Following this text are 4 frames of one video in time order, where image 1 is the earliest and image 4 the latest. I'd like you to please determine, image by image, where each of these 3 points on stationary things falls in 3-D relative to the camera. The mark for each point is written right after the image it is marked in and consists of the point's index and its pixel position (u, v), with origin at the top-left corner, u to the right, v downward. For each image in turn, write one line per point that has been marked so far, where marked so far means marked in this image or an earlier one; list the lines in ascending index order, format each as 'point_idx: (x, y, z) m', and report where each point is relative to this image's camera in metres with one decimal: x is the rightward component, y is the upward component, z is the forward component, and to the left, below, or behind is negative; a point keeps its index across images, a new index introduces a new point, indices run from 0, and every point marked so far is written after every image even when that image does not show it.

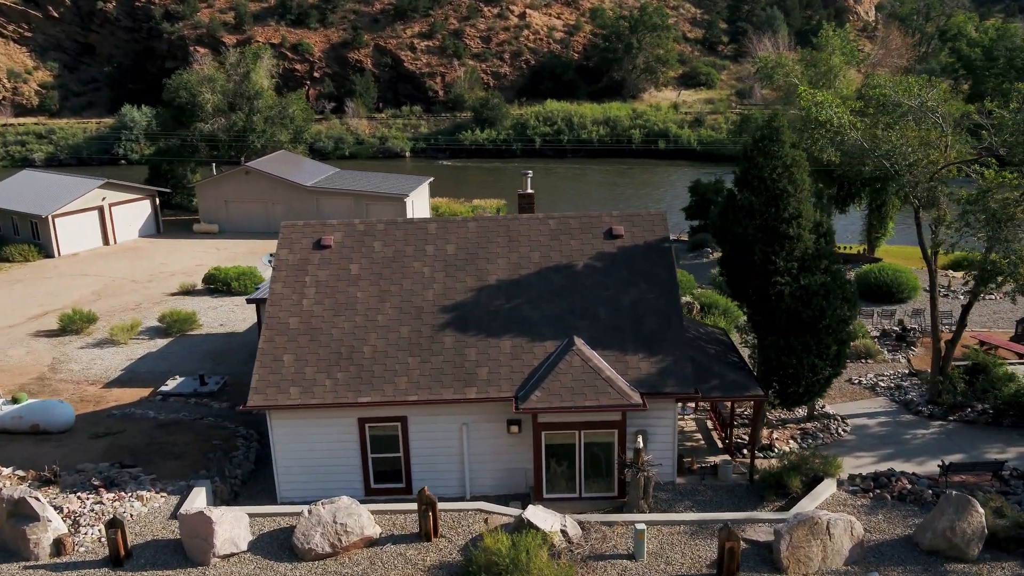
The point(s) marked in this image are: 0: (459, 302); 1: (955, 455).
0: (-0.9, -0.2, +14.5) m
1: (+7.5, -2.8, +15.0) m
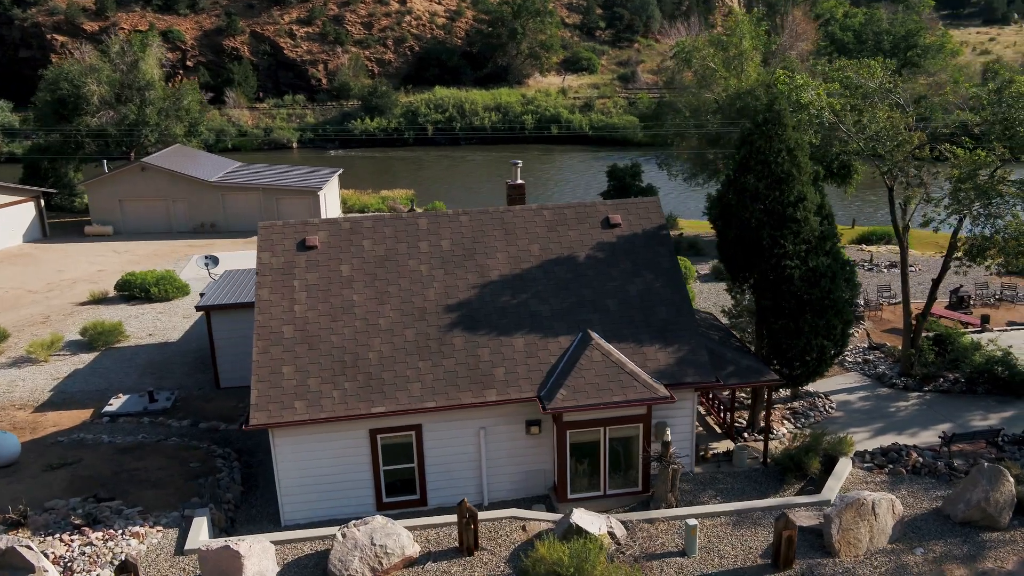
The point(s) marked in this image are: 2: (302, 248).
0: (-0.7, -0.2, +13.9) m
1: (+7.5, -2.4, +15.5) m
2: (-3.4, +0.6, +14.2) m
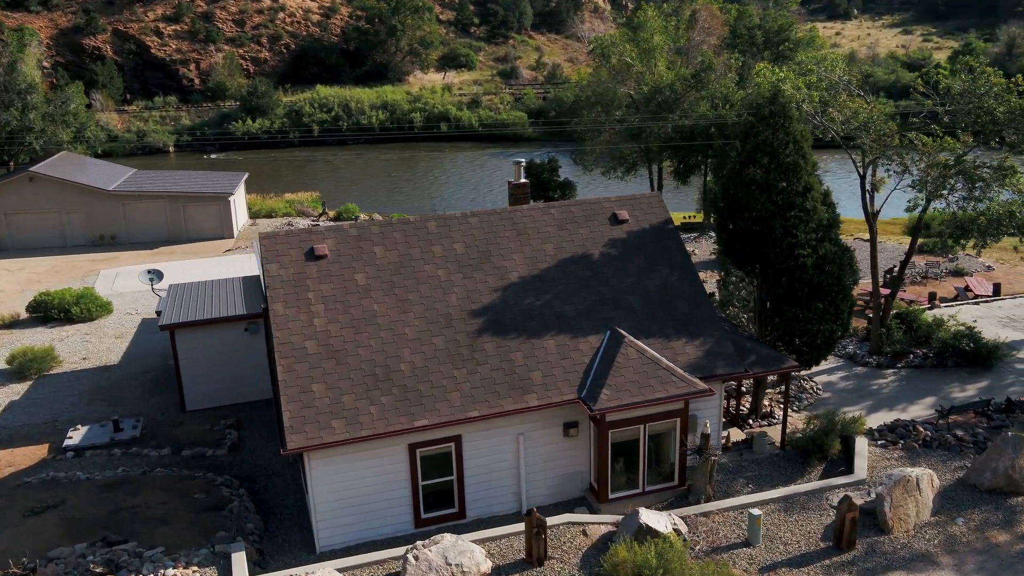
0: (-0.4, -0.2, +13.5) m
1: (+7.7, -2.0, +16.4) m
2: (-3.0, +0.5, +13.4) m
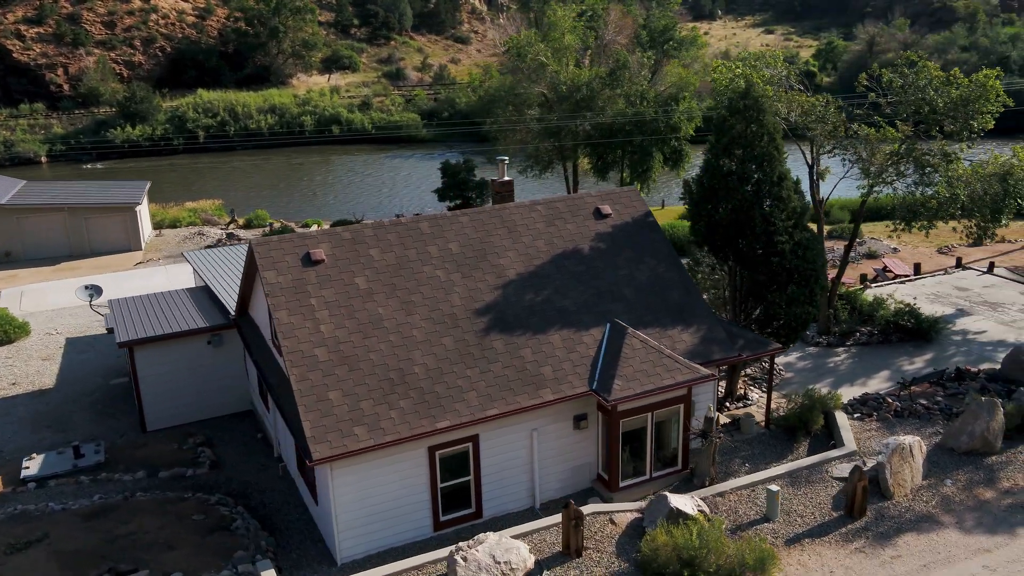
0: (-0.3, -0.2, +13.5) m
1: (+7.3, -1.7, +17.5) m
2: (-3.0, +0.4, +13.0) m
